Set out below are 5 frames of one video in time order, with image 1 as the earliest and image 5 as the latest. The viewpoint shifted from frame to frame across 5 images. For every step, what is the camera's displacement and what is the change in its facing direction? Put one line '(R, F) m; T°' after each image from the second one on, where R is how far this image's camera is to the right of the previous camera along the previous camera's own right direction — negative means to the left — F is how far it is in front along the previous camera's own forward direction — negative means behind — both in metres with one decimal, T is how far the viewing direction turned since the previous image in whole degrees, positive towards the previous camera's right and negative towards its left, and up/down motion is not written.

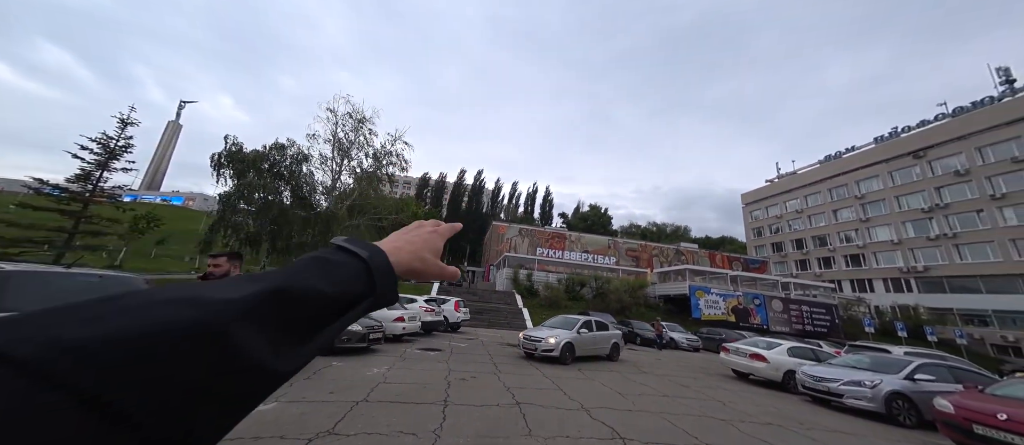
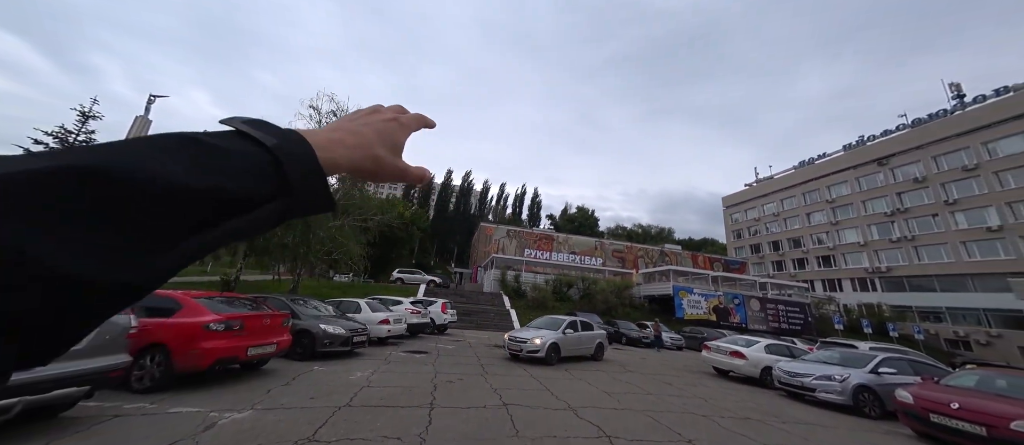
(-0.1, -0.2) m; +2°
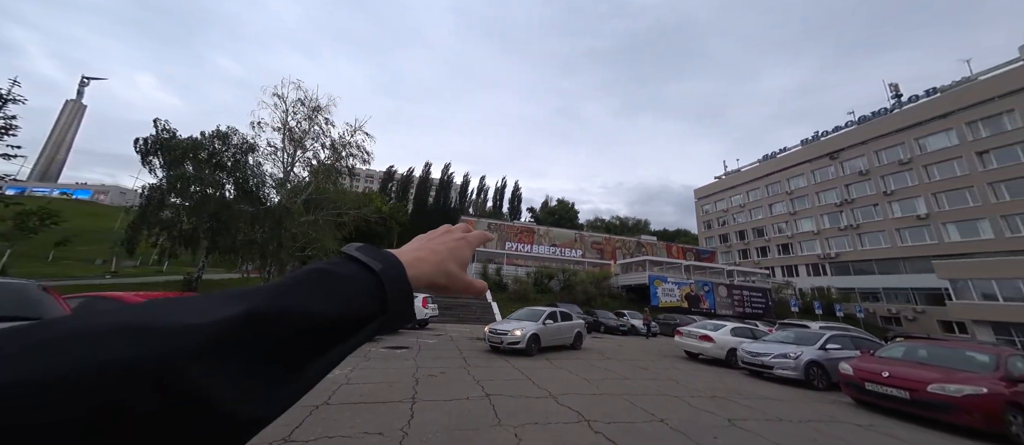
(+0.1, -0.2) m; +4°
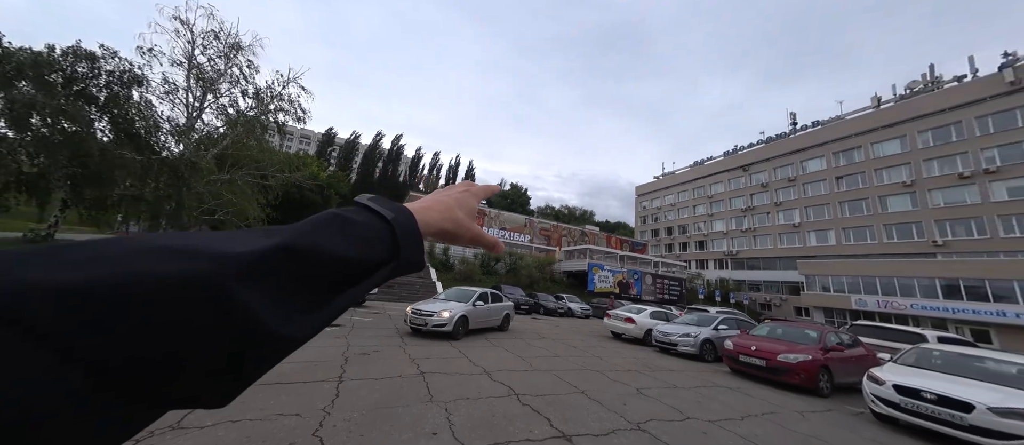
(+0.1, -0.4) m; +9°
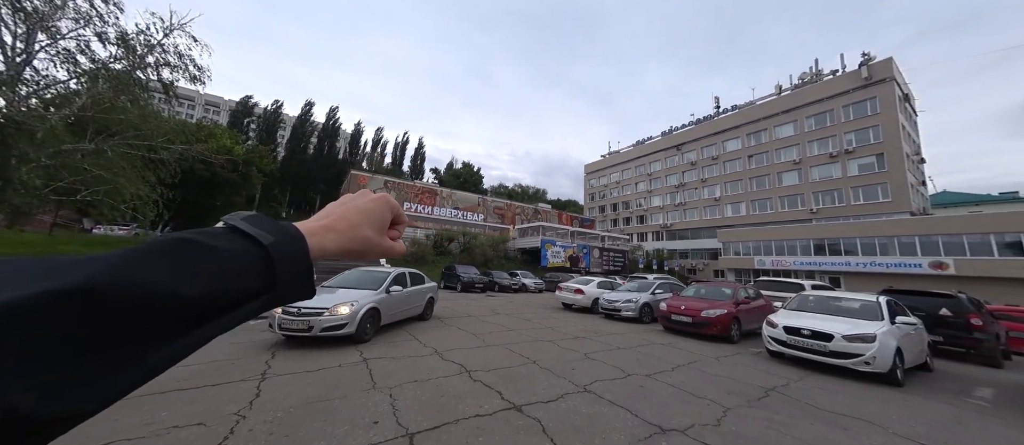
(+0.1, 0.0) m; +8°
